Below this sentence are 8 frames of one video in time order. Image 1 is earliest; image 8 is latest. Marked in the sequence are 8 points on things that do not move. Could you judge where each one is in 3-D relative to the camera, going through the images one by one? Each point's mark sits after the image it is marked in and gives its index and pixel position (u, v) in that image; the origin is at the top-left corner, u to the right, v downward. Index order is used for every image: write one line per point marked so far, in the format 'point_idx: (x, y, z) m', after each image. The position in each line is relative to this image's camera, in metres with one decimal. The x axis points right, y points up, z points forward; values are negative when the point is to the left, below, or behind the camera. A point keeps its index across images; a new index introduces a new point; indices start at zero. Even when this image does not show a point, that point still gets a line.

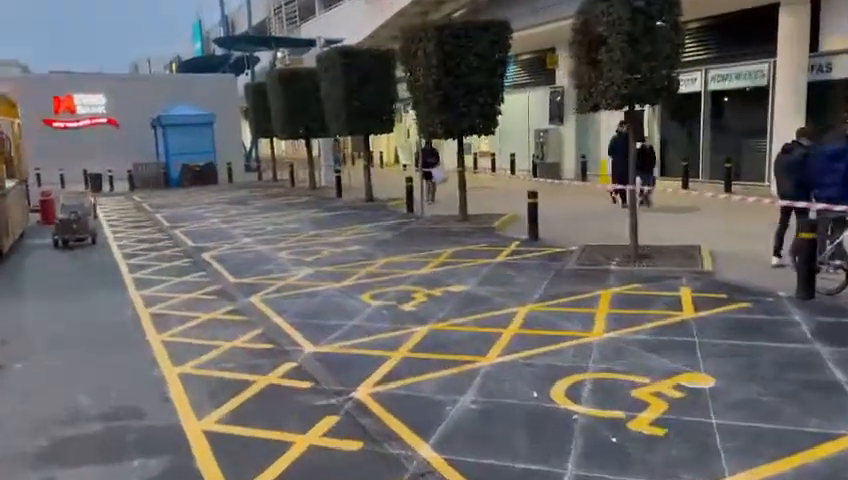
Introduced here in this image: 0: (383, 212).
0: (-1.1, +0.7, +17.4) m
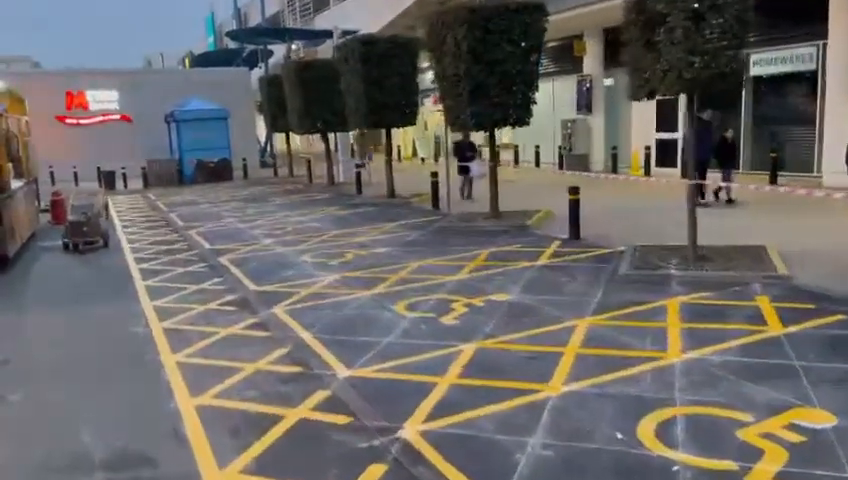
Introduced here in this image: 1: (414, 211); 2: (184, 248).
0: (-0.4, +0.8, +16.6) m
1: (-0.2, +0.7, +16.3) m
2: (-4.9, -0.2, +13.4) m
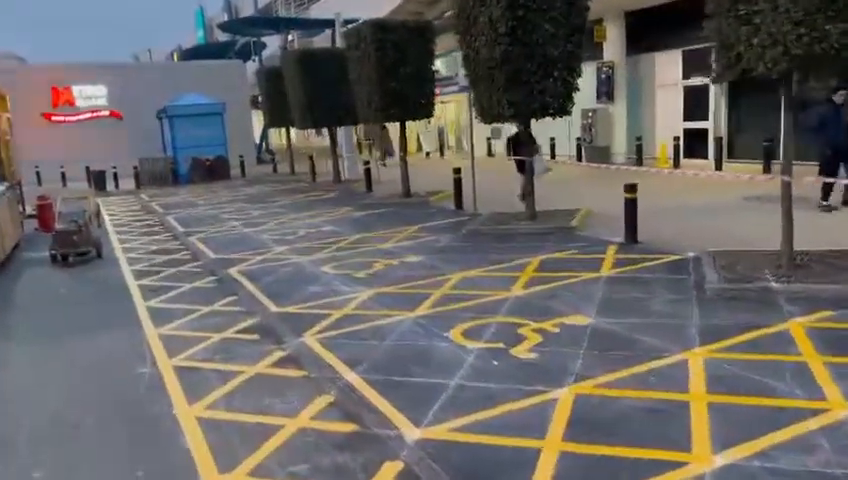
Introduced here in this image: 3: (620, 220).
0: (+0.1, +0.7, +15.2) m
1: (+0.3, +0.7, +15.0) m
2: (-4.3, -0.3, +12.0) m
3: (+3.6, +0.4, +12.1) m
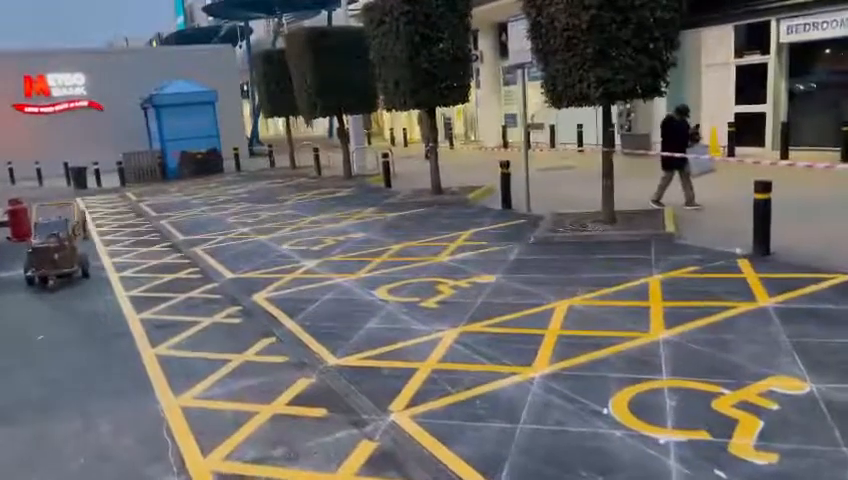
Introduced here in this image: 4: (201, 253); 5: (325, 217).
0: (+0.9, +0.6, +13.1) m
1: (+1.1, +0.6, +12.9) m
2: (-3.4, -0.6, +9.8) m
3: (+4.5, +0.3, +10.1) m
4: (-3.8, -0.2, +11.3) m
5: (-2.1, +0.5, +14.1) m
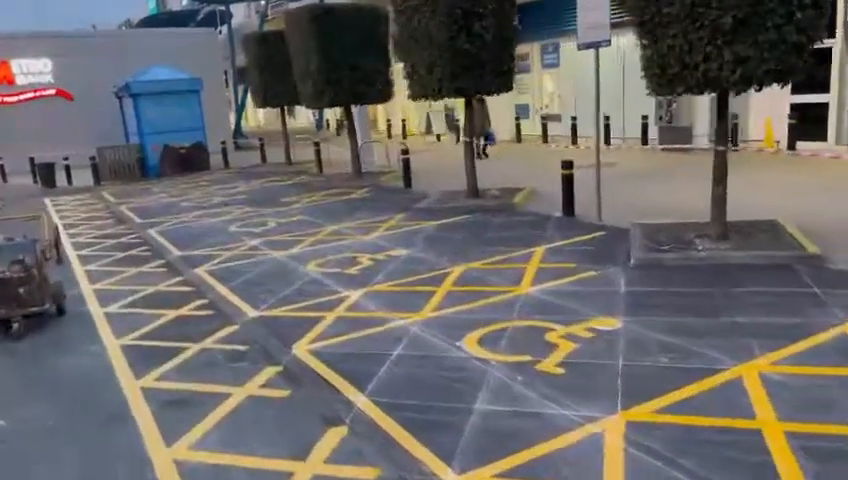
0: (+1.6, +0.4, +11.1) m
1: (+1.9, +0.3, +10.8) m
2: (-2.5, -0.9, +7.6) m
3: (+5.4, 0.0, +8.1) m
4: (-3.0, -0.5, +9.1) m
5: (-1.4, +0.3, +11.9) m
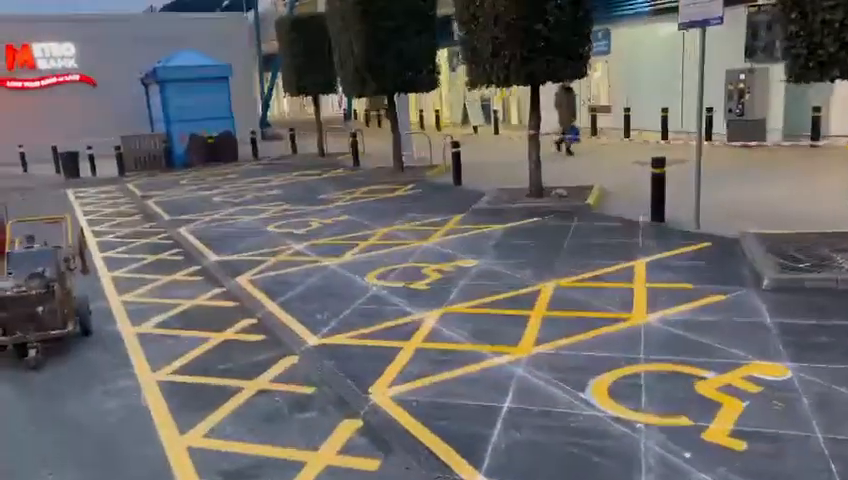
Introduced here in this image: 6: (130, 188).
0: (+2.6, +0.3, +9.7) m
1: (+2.8, +0.2, +9.5) m
2: (-1.6, -1.0, +6.4) m
3: (+6.3, -0.2, +6.7) m
4: (-2.1, -0.6, +7.9) m
5: (-0.4, +0.2, +10.6) m
6: (-7.8, +1.4, +17.5) m
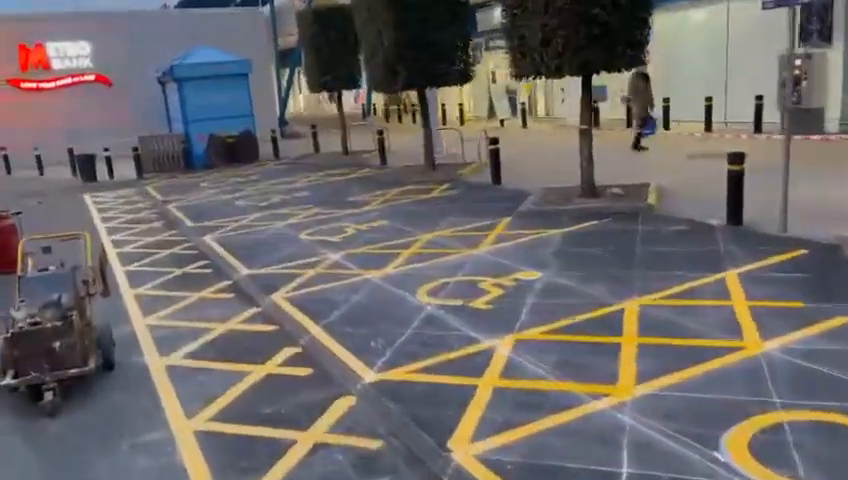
0: (+3.3, +0.2, +8.8) m
1: (+3.5, +0.1, +8.5) m
2: (-1.0, -1.1, +5.5) m
3: (+6.9, -0.2, +5.7) m
4: (-1.4, -0.8, +7.0) m
5: (+0.3, +0.1, +9.7) m
6: (-7.0, +1.2, +16.8) m
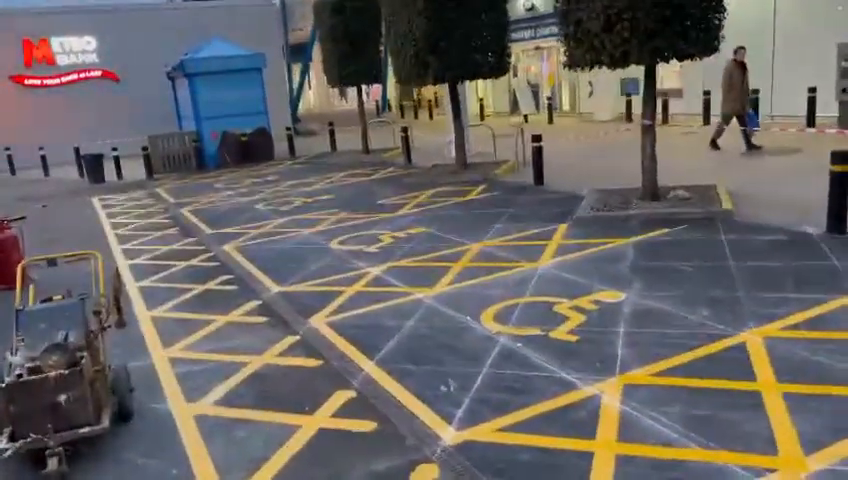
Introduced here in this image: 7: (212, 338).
0: (+3.9, +0.1, +7.7) m
1: (+4.1, 0.0, +7.4) m
2: (-0.4, -1.3, +4.5) m
3: (+7.5, -0.4, +4.6) m
4: (-0.8, -0.9, +6.0) m
5: (+1.0, -0.1, +8.7) m
6: (-6.3, +1.1, +15.8) m
7: (-2.1, -0.9, +6.4) m
